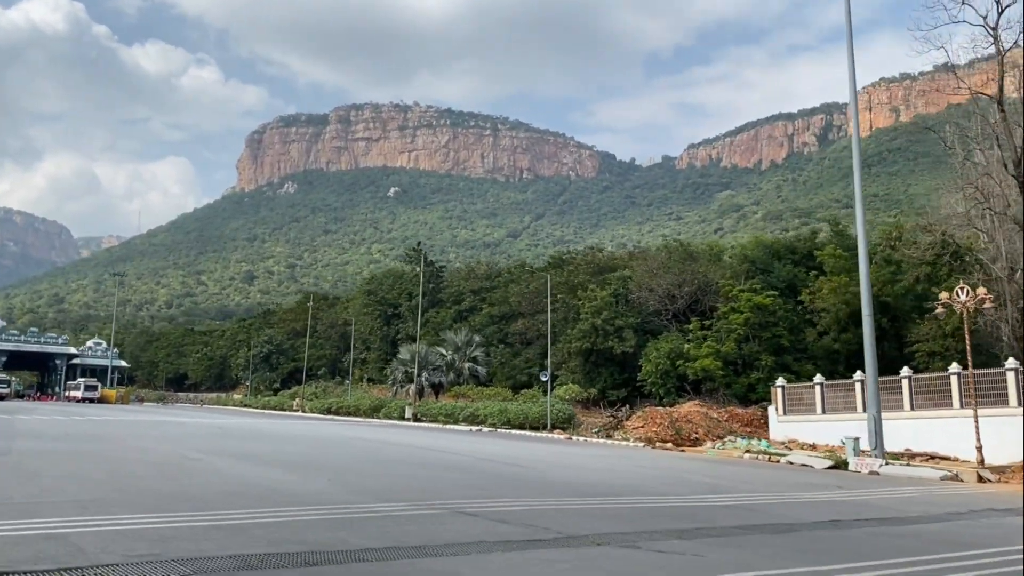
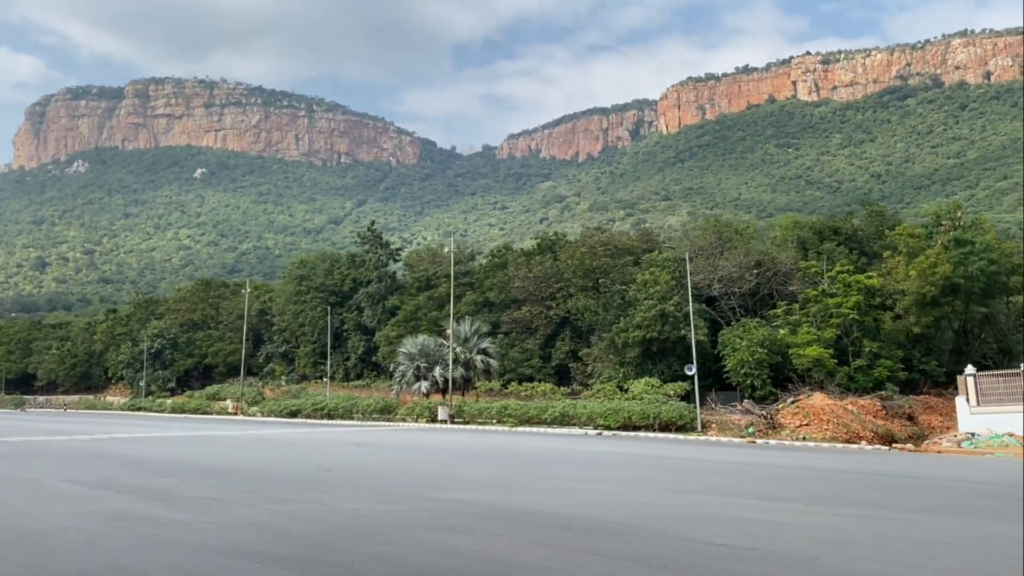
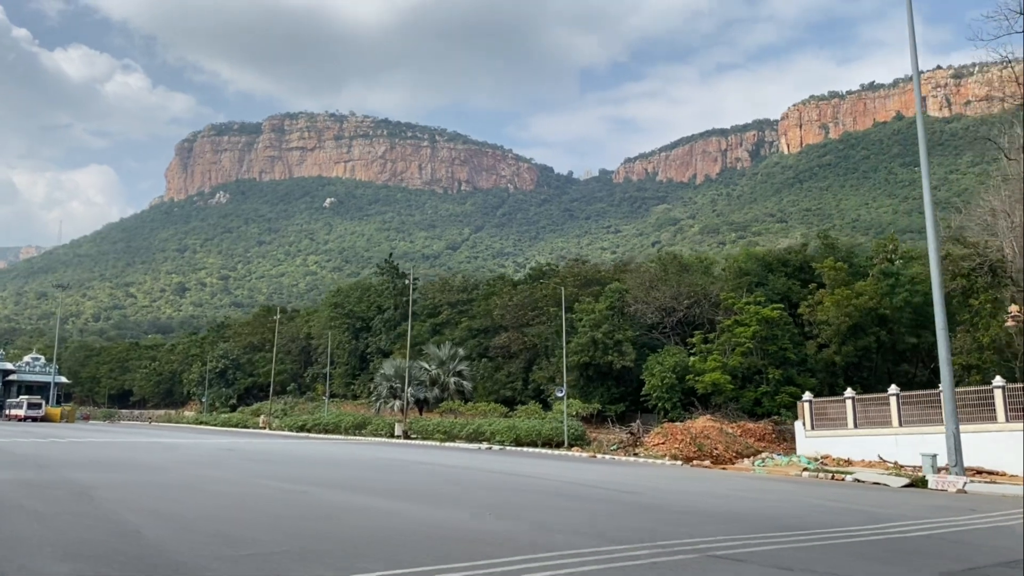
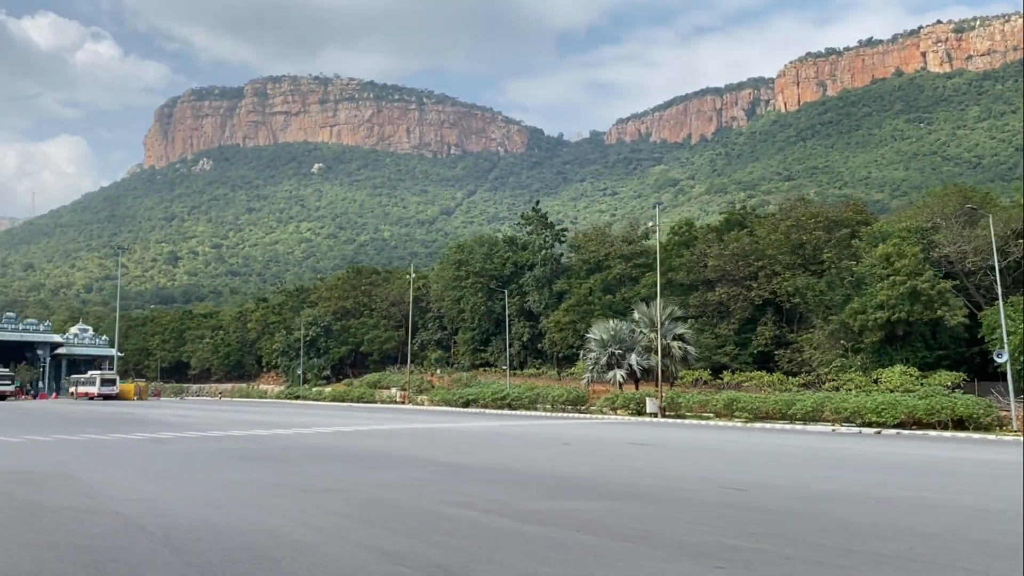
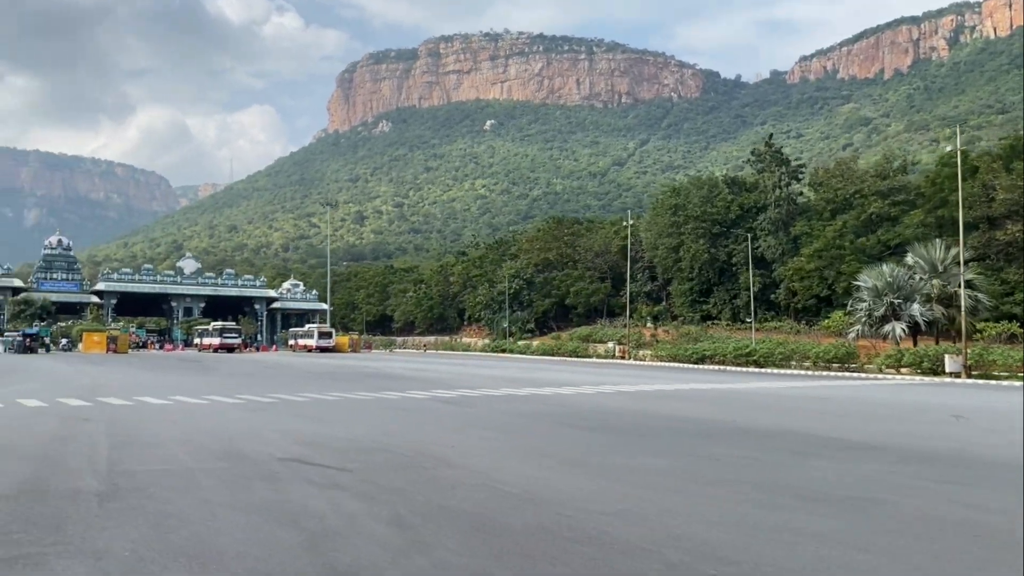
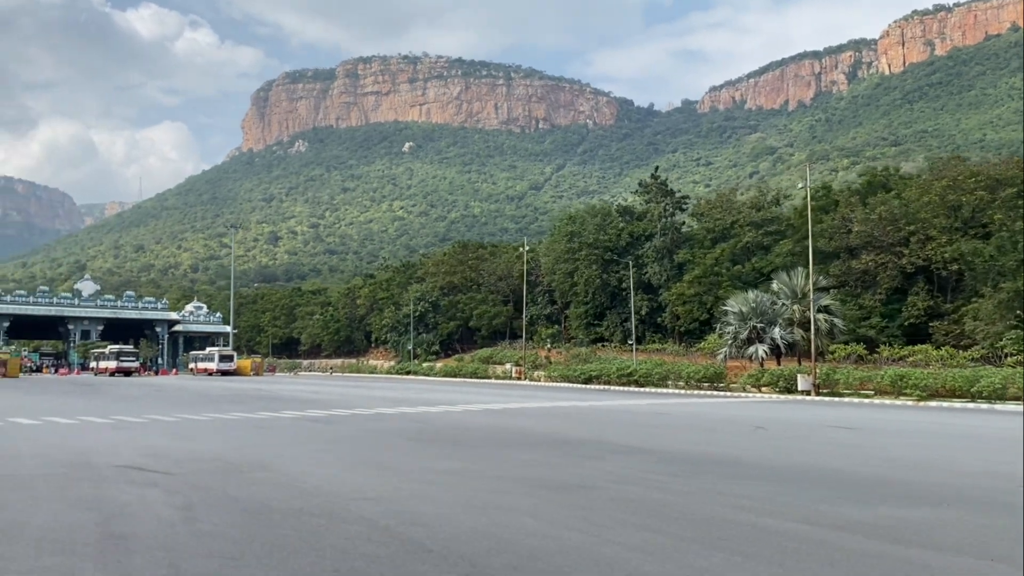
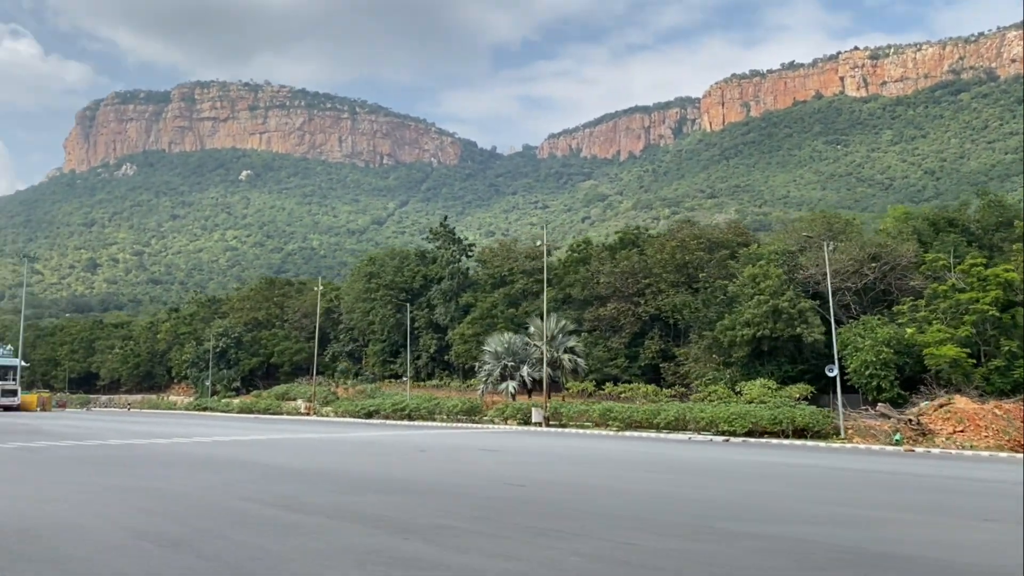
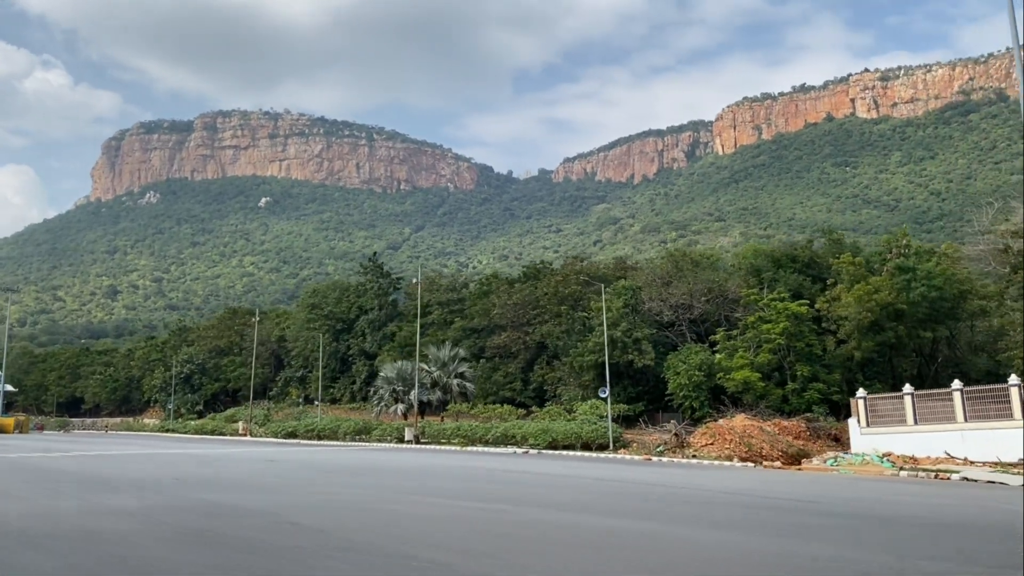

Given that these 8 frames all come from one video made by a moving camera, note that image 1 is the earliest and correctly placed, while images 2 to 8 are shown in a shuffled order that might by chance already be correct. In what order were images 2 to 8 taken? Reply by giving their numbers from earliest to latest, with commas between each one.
3, 8, 2, 7, 4, 6, 5
